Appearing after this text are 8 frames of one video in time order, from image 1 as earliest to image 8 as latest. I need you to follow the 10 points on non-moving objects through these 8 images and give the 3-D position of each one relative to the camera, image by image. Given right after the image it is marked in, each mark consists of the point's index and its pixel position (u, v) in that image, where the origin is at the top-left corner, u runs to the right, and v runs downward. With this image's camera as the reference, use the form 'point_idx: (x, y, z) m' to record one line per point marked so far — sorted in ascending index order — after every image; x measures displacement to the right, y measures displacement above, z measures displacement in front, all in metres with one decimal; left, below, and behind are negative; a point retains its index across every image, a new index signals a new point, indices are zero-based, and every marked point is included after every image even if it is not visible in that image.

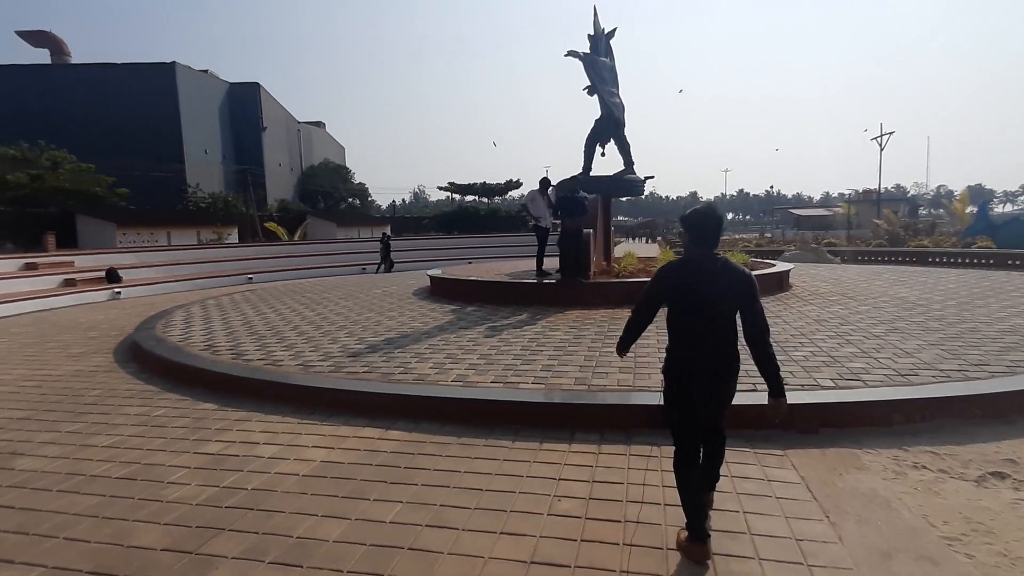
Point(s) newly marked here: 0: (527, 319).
0: (+0.2, -0.4, +7.2) m
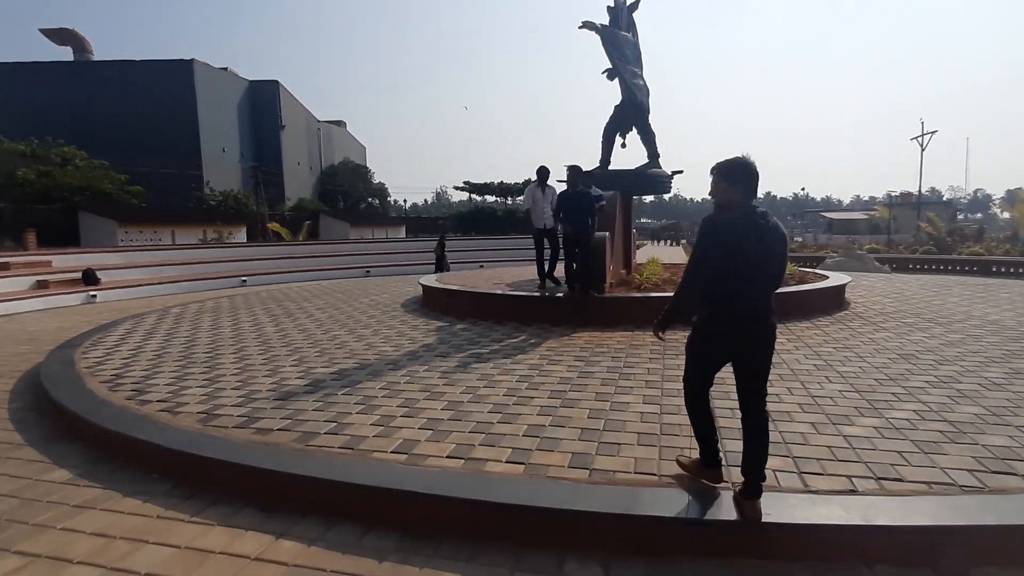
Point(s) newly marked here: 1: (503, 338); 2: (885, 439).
0: (+0.1, -0.5, +5.8) m
1: (-0.1, -0.5, +6.0) m
2: (+2.0, -0.8, +3.1) m
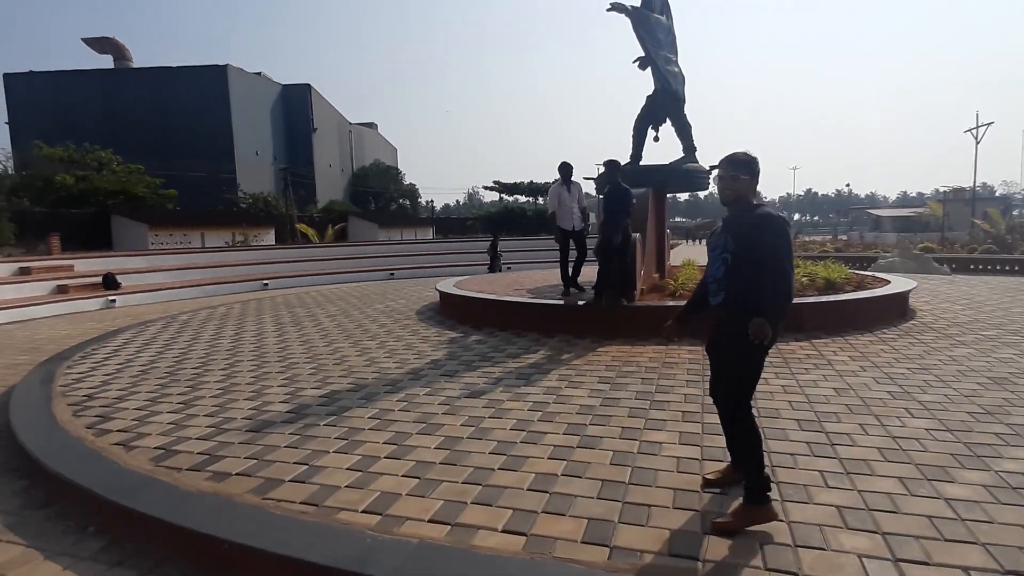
0: (+0.2, -0.6, +5.1) m
1: (+0.1, -0.6, +5.4) m
2: (+2.0, -0.9, +2.4) m
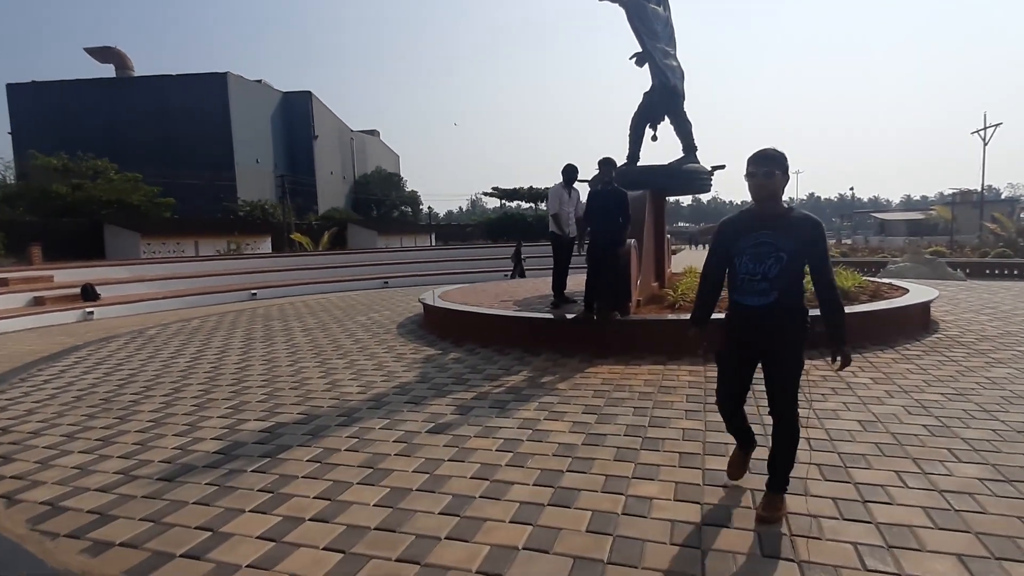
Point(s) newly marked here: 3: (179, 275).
0: (+0.1, -0.7, +4.5) m
1: (-0.1, -0.7, +4.8) m
2: (+1.8, -0.9, +1.8) m
3: (-9.0, +0.4, +15.8) m
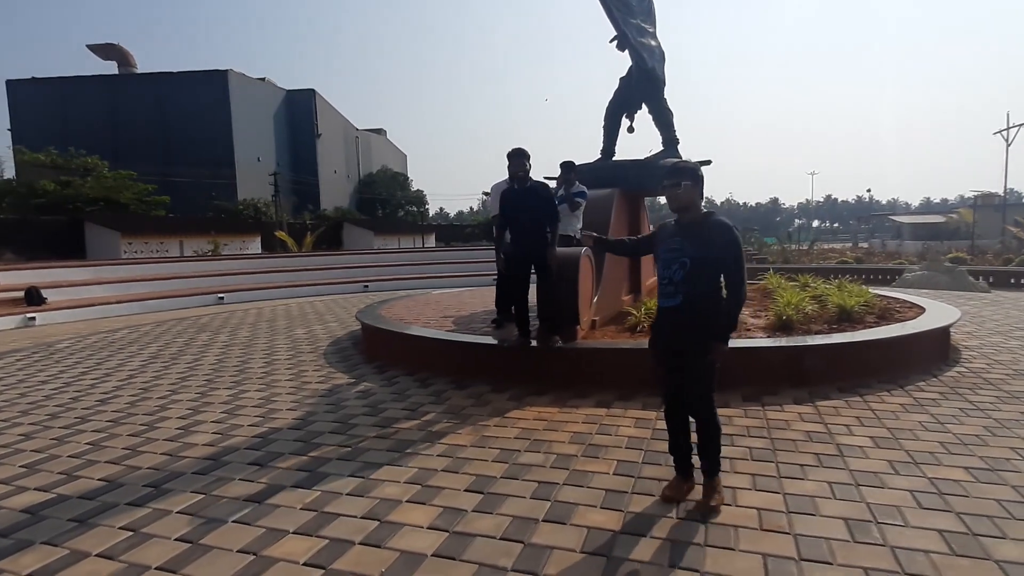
0: (-0.6, -0.9, +3.5) m
1: (-0.8, -0.9, +3.8) m
2: (+1.1, -1.1, +0.7) m
3: (-9.4, +0.3, +14.9) m
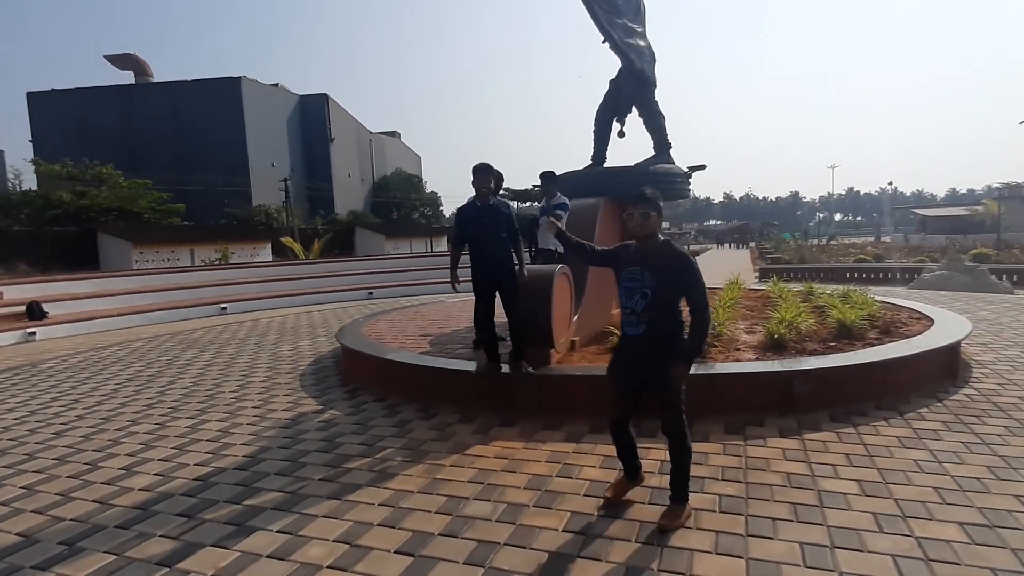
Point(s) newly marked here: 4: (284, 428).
0: (-0.8, -1.1, +3.3) m
1: (-1.0, -1.0, +3.6) m
2: (+0.8, -1.3, +0.5) m
3: (-9.3, 0.0, +15.0) m
4: (-1.7, -1.0, +4.3) m
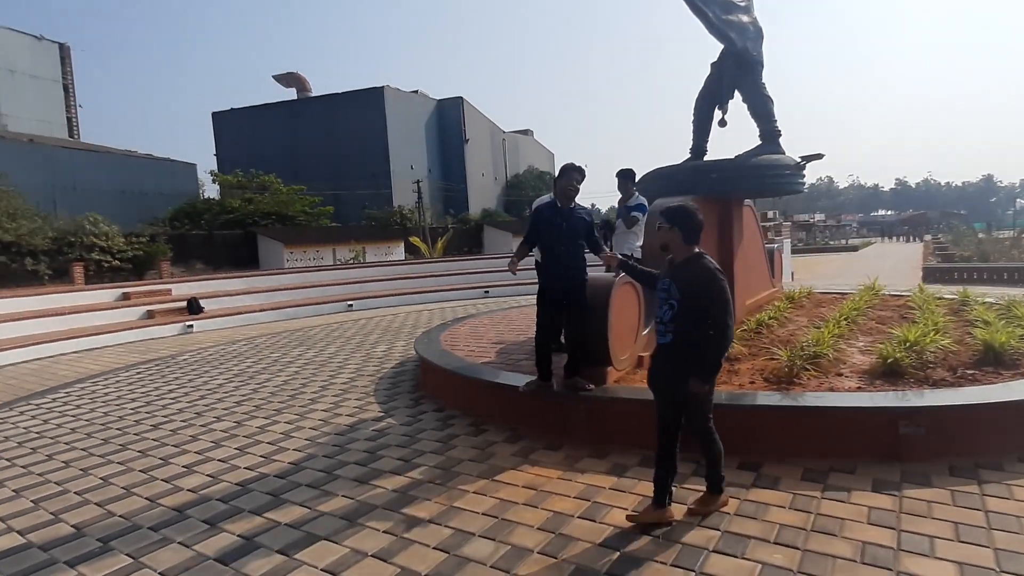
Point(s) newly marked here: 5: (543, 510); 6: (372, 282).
0: (-0.7, -1.1, +3.2) m
1: (-0.8, -1.1, +3.5) m
2: (+0.2, -1.4, +0.1) m
3: (-6.3, +0.1, +16.5) m
4: (-1.3, -1.1, +4.3) m
5: (+0.2, -1.1, +2.9) m
6: (-4.2, +0.2, +17.5) m
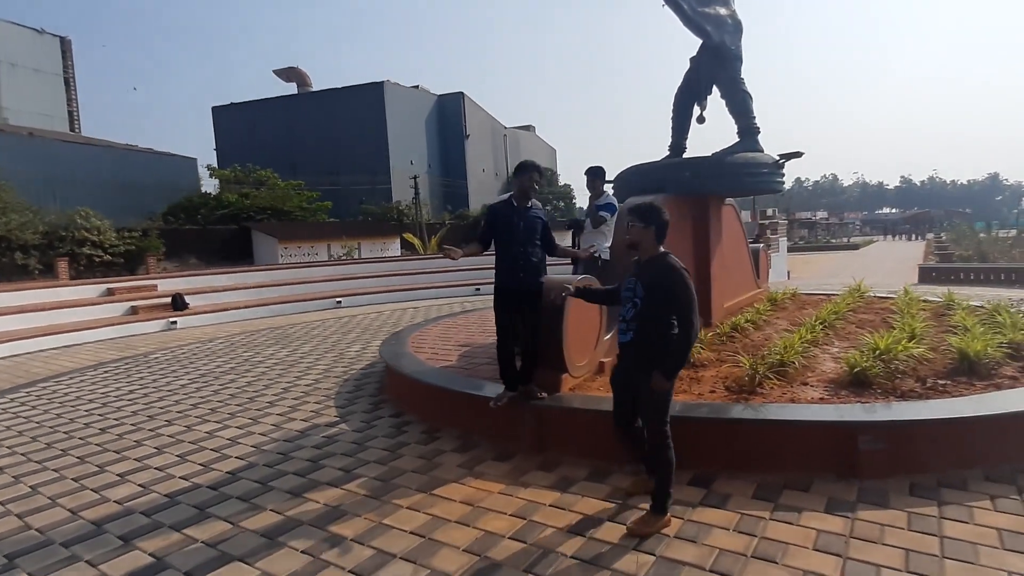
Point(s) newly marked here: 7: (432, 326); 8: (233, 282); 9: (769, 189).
0: (-1.0, -1.2, +3.0) m
1: (-1.1, -1.1, +3.4) m
2: (-0.1, -1.4, -0.1) m
3: (-6.5, +0.2, +16.3) m
4: (-1.6, -1.1, +4.2) m
5: (-0.2, -1.1, +2.8) m
6: (-4.5, +0.3, +17.3) m
7: (-0.9, -0.4, +6.9) m
8: (-7.5, +0.2, +15.7) m
9: (+2.5, +1.0, +5.7) m
